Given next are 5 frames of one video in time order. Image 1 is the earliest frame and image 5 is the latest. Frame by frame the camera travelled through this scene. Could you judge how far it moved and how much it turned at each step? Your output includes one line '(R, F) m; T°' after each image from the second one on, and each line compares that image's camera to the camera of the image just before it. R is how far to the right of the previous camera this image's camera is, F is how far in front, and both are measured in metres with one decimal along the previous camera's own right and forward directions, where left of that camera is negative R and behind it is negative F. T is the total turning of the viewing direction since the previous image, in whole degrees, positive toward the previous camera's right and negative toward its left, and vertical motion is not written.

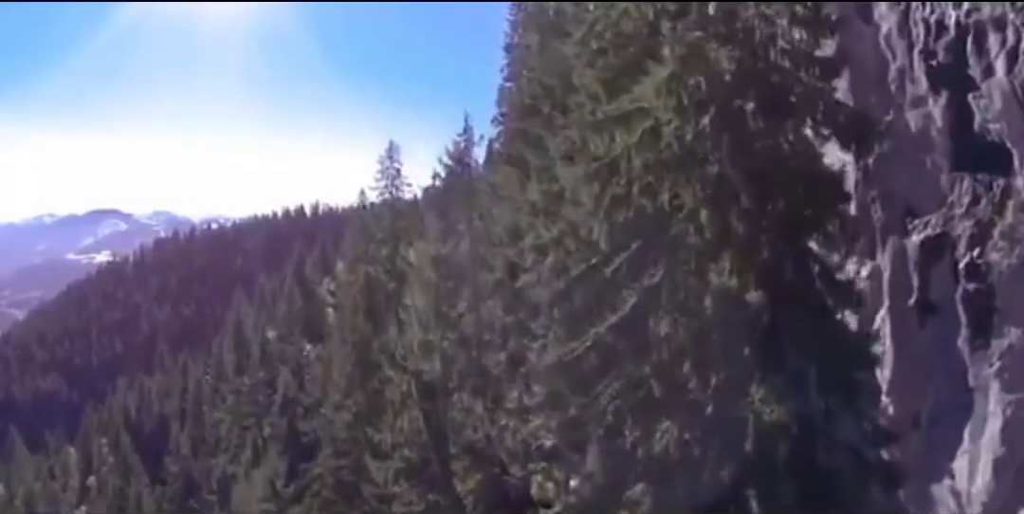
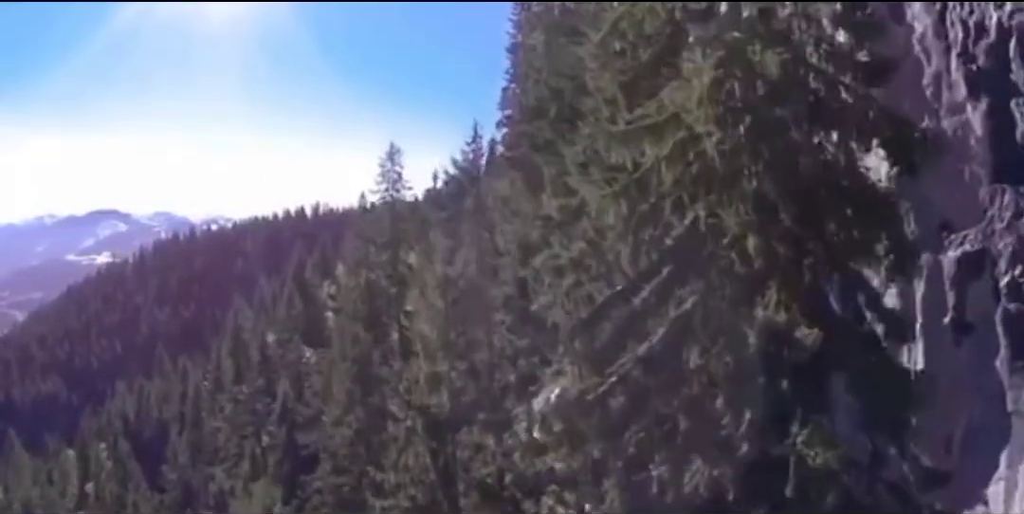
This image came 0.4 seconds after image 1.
(-0.1, +0.7) m; 0°
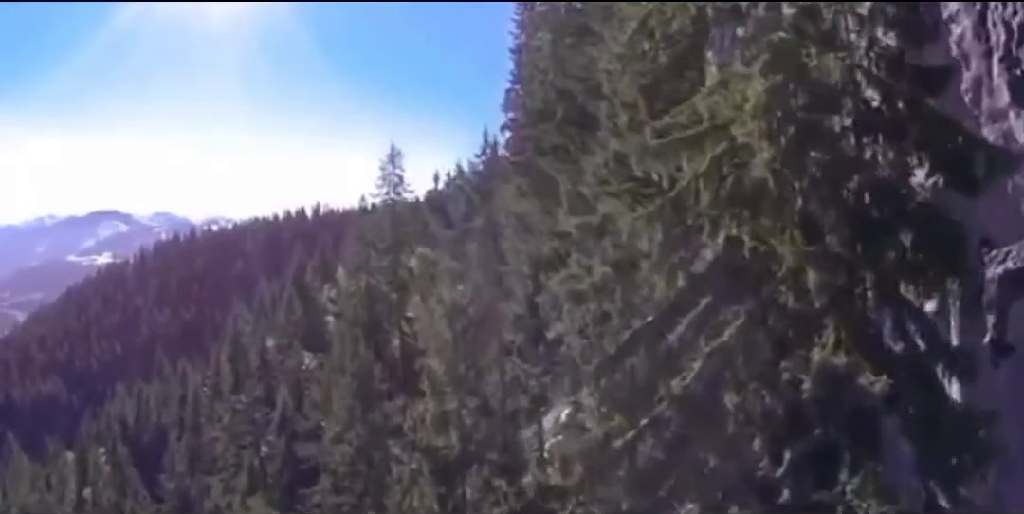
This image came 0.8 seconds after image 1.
(-0.1, +0.7) m; 0°
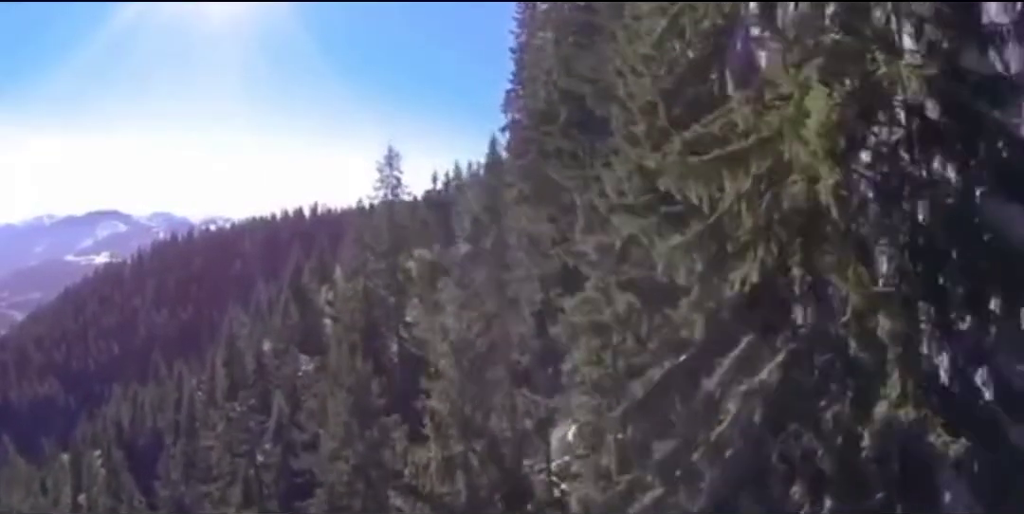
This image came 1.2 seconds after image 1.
(-0.1, +0.7) m; 0°
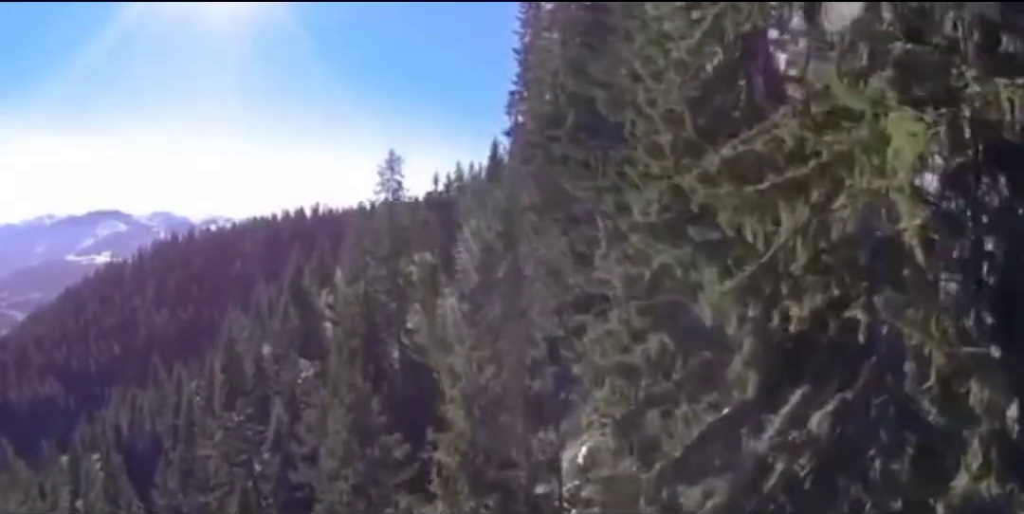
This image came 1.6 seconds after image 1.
(-0.1, +0.7) m; 0°
